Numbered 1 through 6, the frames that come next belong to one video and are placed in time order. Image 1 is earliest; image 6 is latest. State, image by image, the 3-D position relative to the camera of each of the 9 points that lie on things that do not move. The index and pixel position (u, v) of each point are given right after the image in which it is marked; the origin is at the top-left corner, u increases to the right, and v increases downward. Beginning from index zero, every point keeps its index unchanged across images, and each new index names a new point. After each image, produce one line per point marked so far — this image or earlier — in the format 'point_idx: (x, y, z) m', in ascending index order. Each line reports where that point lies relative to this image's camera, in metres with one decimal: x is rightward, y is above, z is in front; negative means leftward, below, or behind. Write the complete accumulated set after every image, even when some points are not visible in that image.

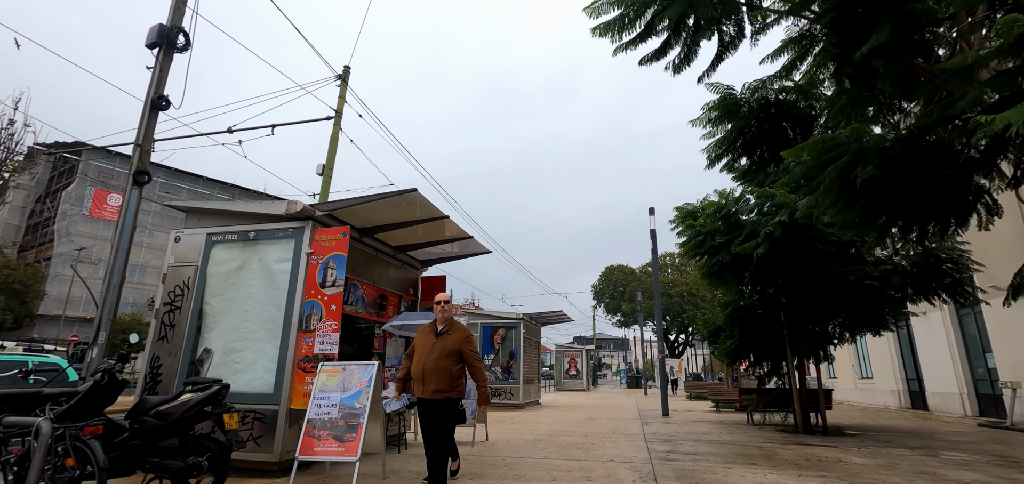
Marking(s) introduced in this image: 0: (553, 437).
0: (+0.8, -3.8, +9.3) m
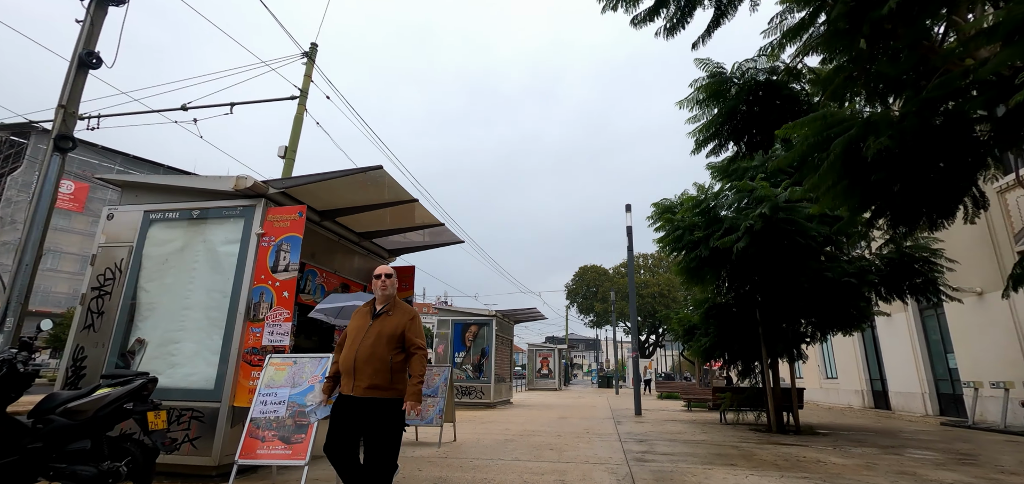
0: (+0.2, -3.6, +9.0) m
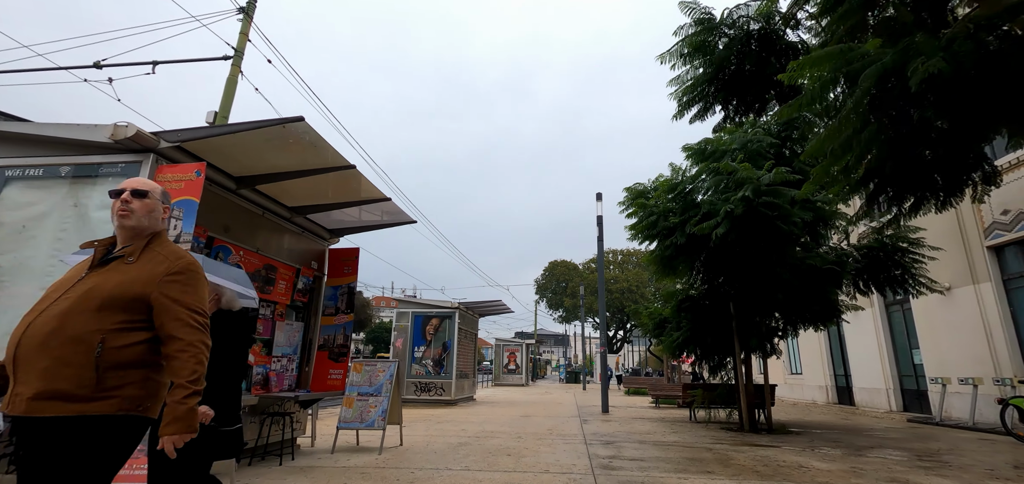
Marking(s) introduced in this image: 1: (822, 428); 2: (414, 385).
0: (-0.6, -3.3, +8.1) m
1: (+6.7, -4.0, +10.4) m
2: (-3.2, -4.6, +15.6) m
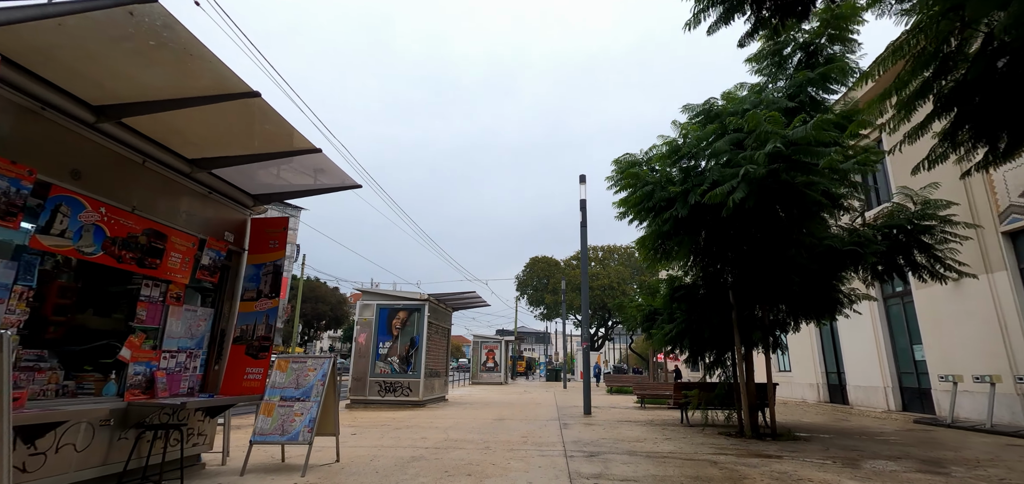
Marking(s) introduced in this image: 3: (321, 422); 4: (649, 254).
0: (-1.0, -2.9, +6.8) m
1: (+6.1, -3.7, +9.3) m
2: (-3.9, -4.2, +14.2) m
3: (-2.3, -2.1, +5.7) m
4: (+2.4, -0.2, +8.7) m
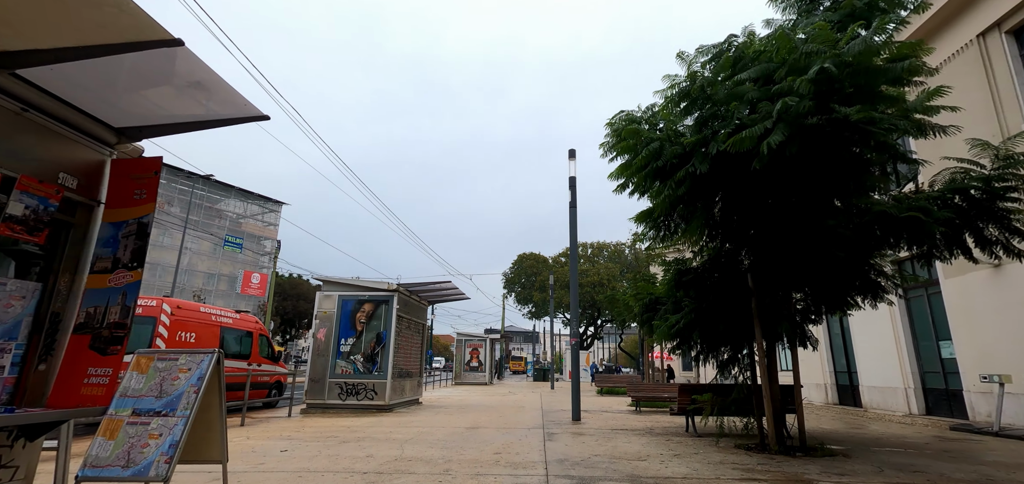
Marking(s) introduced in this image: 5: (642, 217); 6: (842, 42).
0: (-1.4, -2.5, +5.1) m
1: (+5.7, -3.3, +7.8) m
2: (-4.5, -3.7, +12.5) m
3: (-2.6, -1.7, +4.0) m
4: (+2.0, +0.2, +7.1) m
5: (+2.1, +0.4, +8.0) m
6: (+3.3, +1.9, +4.8) m
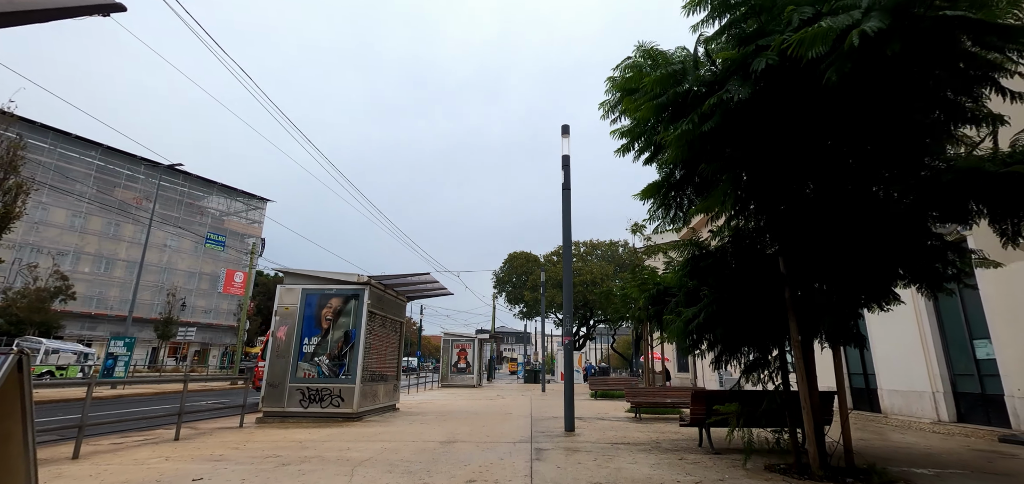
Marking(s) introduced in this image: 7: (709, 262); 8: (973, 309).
0: (-1.6, -2.2, +3.7) m
1: (+5.4, -3.0, +6.5) m
2: (-4.8, -3.4, +11.0) m
3: (-2.8, -1.4, +2.6) m
4: (+1.8, +0.5, +5.8) m
5: (+1.9, +0.7, +6.6) m
6: (+3.1, +2.2, +3.5) m
7: (+2.6, -0.3, +6.5) m
8: (+10.2, -1.5, +10.8) m
